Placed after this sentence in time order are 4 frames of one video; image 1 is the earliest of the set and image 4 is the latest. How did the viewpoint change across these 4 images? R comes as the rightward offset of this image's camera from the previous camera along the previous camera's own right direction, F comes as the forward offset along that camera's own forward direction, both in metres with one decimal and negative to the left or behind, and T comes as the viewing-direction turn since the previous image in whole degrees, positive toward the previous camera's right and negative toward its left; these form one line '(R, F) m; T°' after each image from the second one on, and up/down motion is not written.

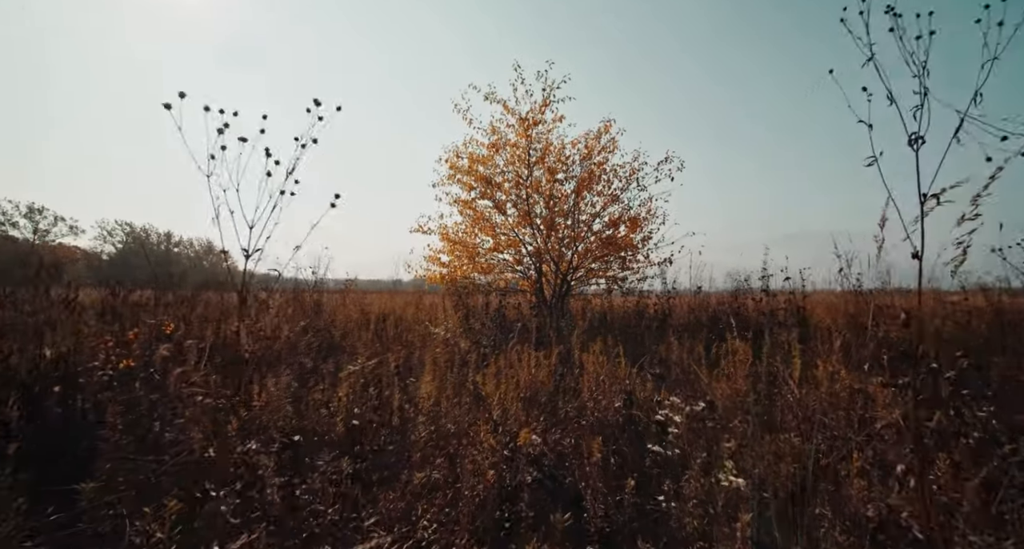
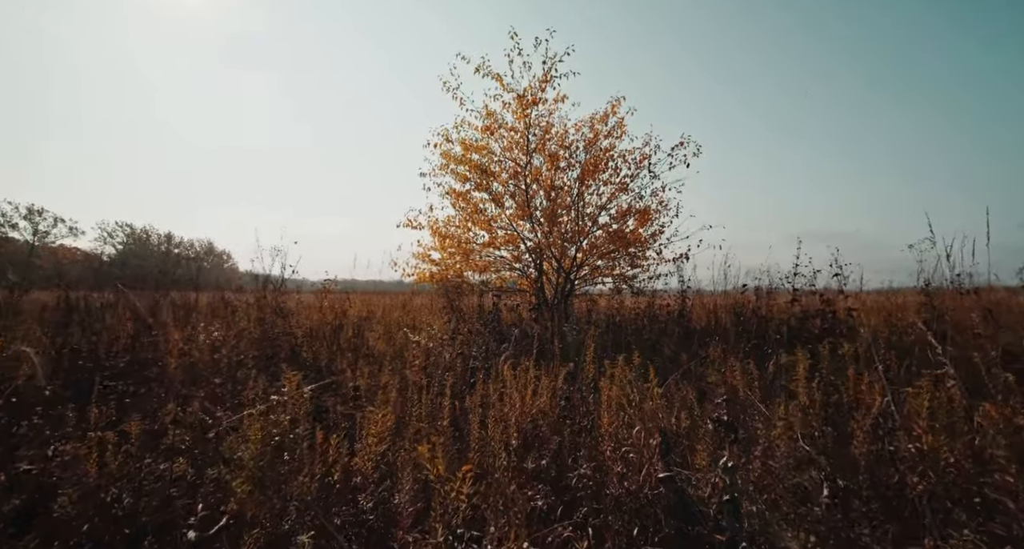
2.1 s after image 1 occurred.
(+0.1, +1.4) m; 0°
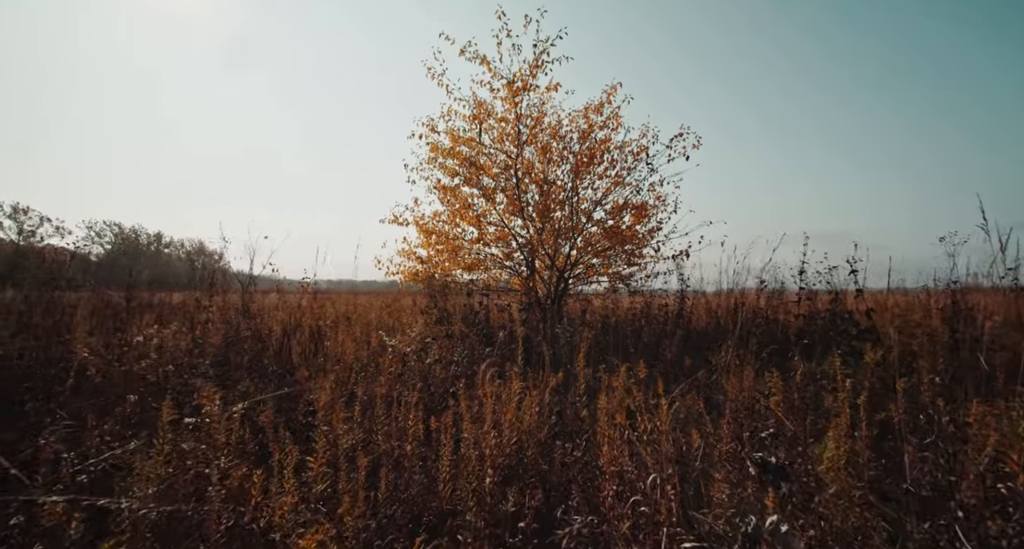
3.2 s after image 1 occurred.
(+0.1, +0.7) m; +1°
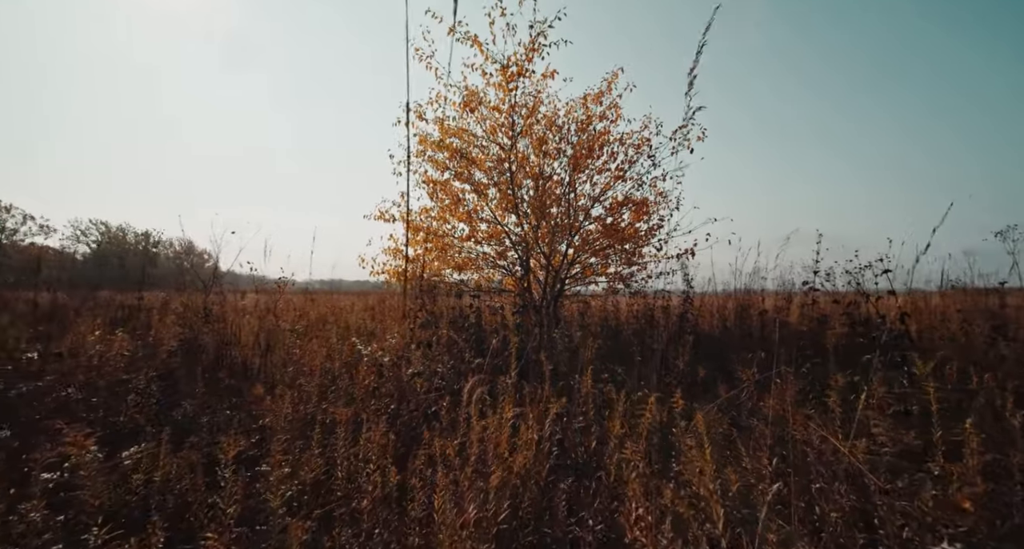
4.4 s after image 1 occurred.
(0.0, +0.8) m; +1°
